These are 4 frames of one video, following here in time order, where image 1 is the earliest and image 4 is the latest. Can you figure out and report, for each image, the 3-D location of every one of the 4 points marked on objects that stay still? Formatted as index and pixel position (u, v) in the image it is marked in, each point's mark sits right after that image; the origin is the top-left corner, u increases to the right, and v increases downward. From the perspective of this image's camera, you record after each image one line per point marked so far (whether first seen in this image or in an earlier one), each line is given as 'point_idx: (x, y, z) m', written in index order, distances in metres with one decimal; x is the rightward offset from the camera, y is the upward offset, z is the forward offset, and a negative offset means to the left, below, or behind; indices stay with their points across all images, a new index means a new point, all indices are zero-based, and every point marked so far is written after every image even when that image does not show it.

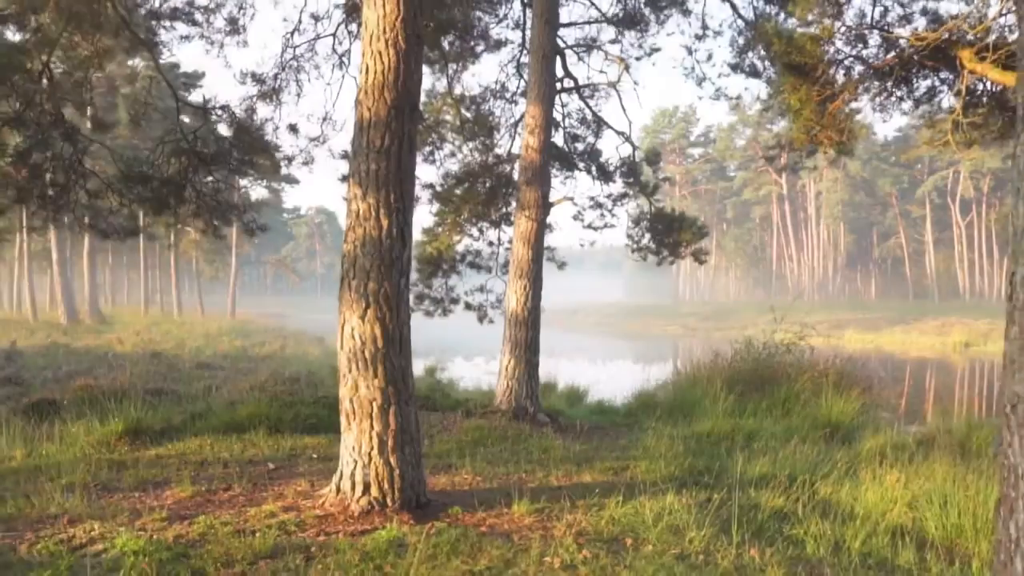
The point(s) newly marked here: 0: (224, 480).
0: (-2.0, -1.3, +5.3) m
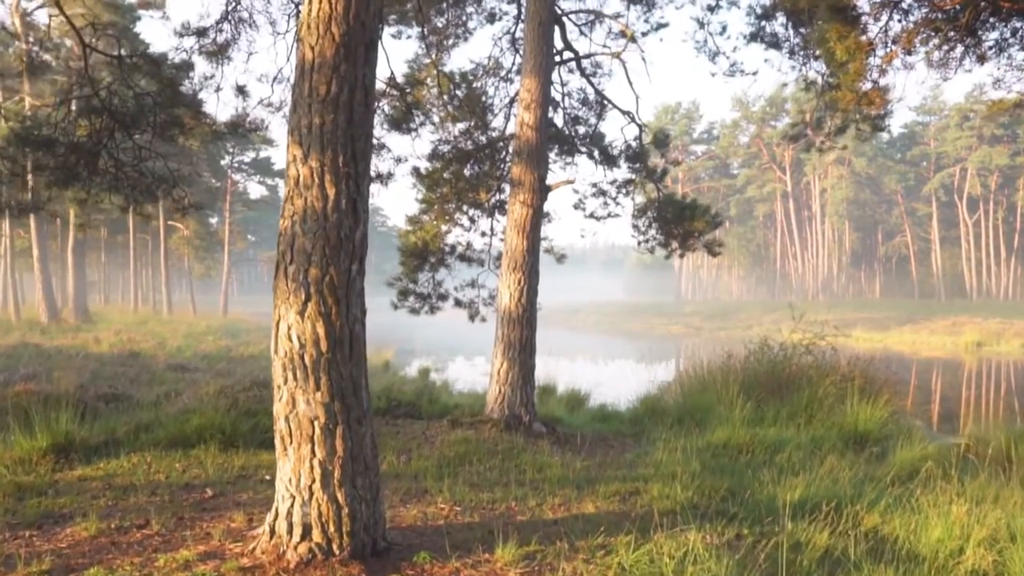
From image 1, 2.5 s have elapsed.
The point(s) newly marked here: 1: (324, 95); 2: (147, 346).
0: (-2.1, -1.3, +4.4) m
1: (-0.9, +0.9, +3.6) m
2: (-8.6, -1.4, +18.4) m
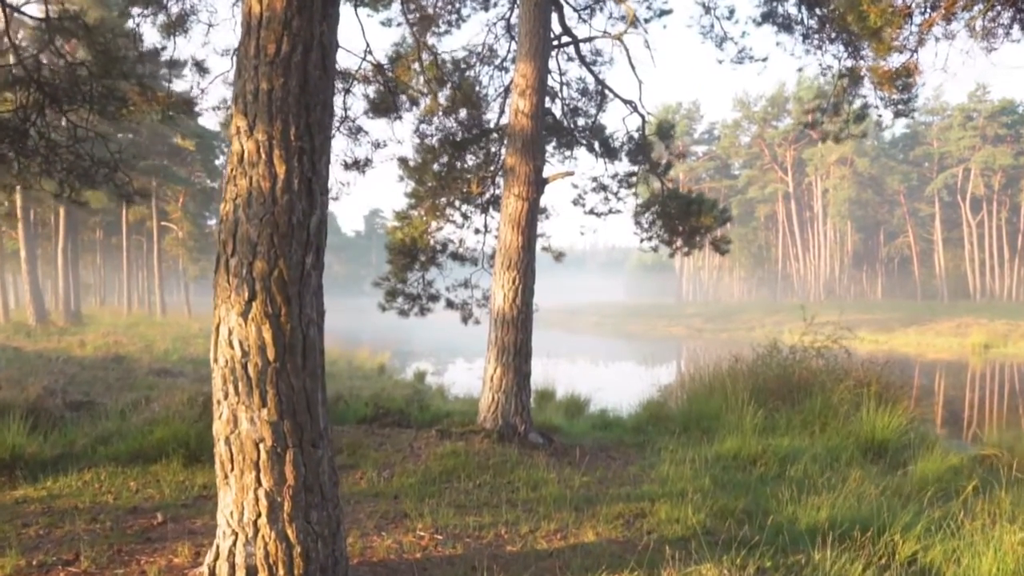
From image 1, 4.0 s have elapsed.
0: (-2.1, -1.2, +3.8) m
1: (-0.9, +0.9, +3.0) m
2: (-8.7, -1.4, +17.8) m
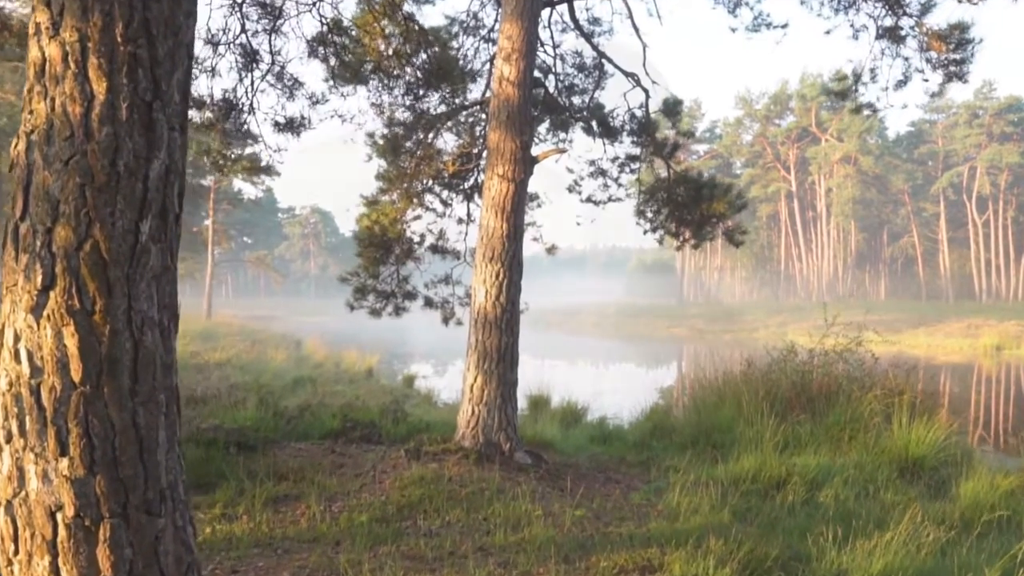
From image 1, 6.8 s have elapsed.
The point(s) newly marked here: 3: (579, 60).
0: (-2.3, -1.2, +2.7) m
1: (-1.1, +0.9, +2.0) m
2: (-8.8, -1.4, +16.8) m
3: (+0.7, +2.6, +8.9) m
